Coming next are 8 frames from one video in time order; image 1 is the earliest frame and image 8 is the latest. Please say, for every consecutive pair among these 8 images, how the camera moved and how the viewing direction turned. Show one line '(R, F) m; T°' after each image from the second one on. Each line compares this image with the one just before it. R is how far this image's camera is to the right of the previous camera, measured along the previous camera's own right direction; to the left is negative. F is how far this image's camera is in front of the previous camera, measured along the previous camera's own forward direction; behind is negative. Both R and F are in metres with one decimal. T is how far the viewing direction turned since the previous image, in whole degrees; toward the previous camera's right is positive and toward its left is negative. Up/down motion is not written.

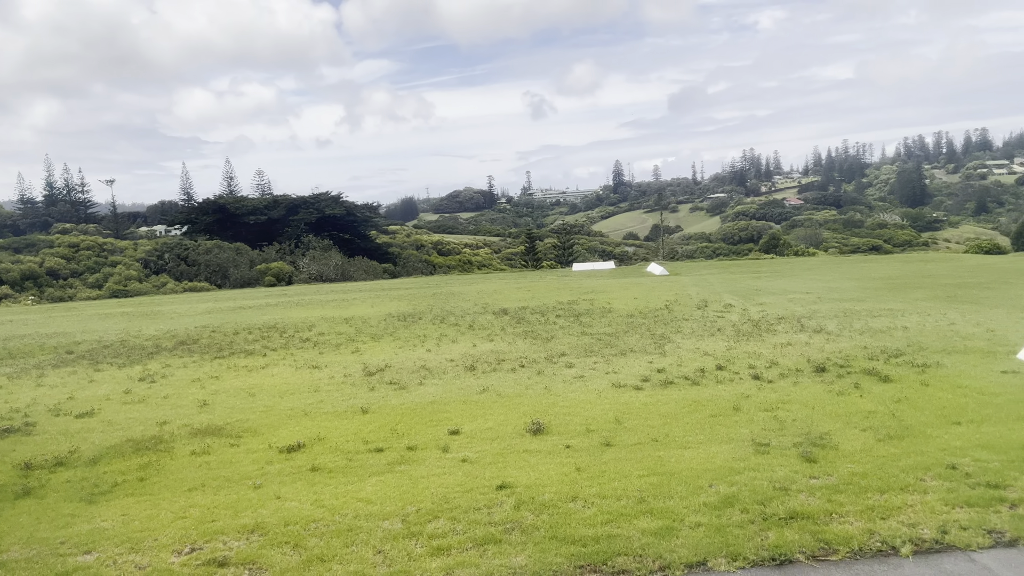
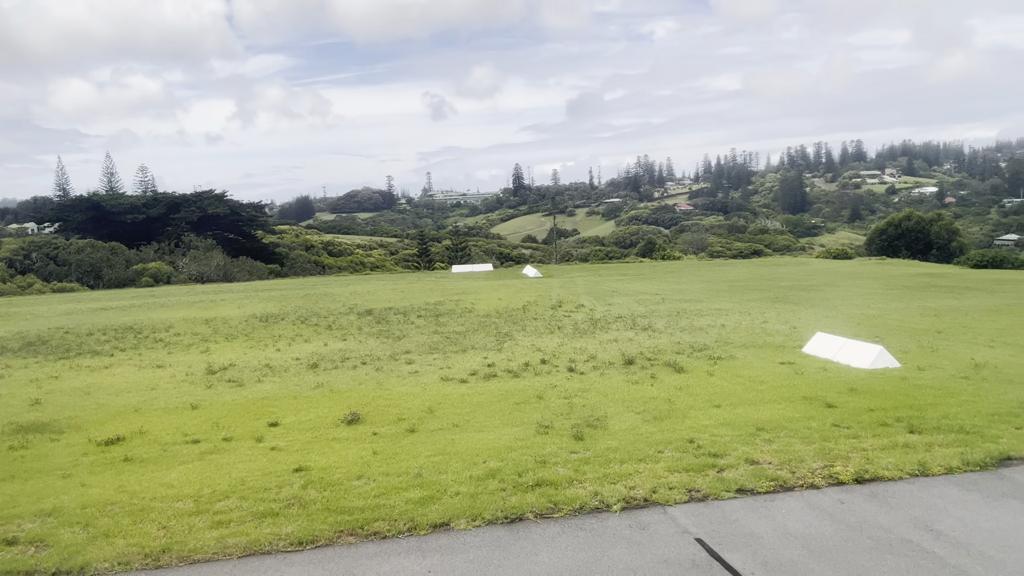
(+1.3, -1.2) m; +7°
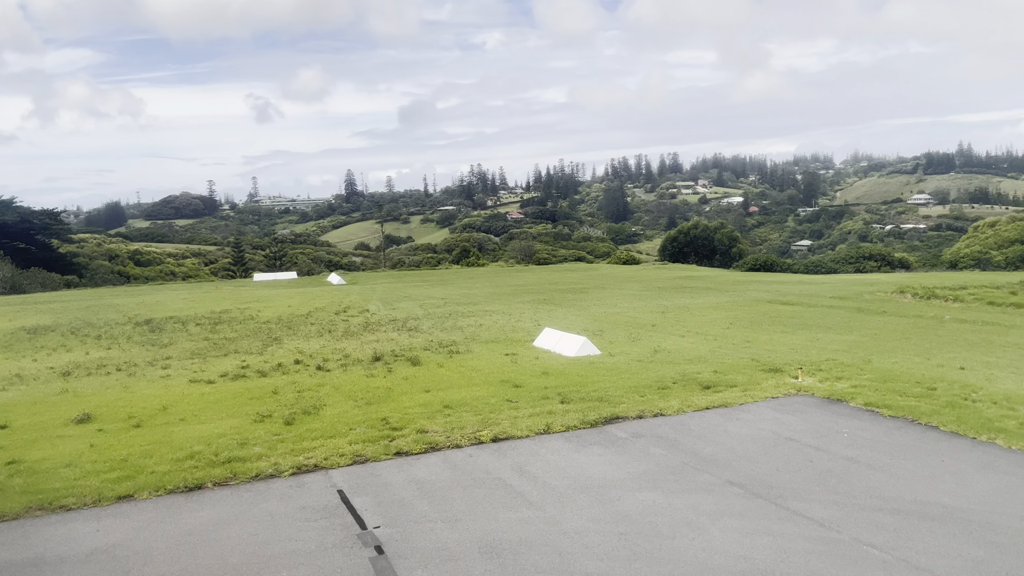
(+1.8, -2.1) m; +12°
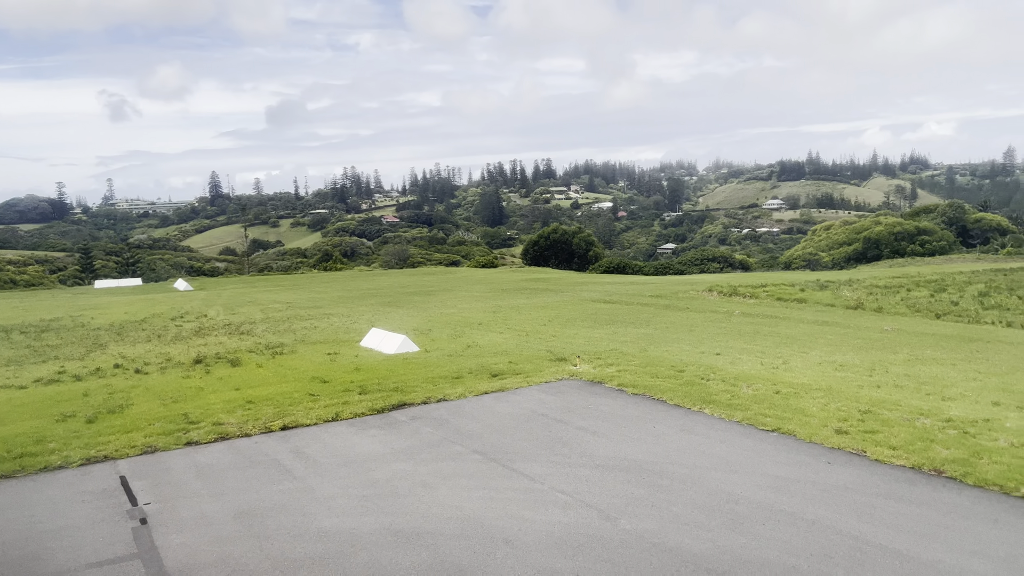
(+1.3, -1.4) m; +9°
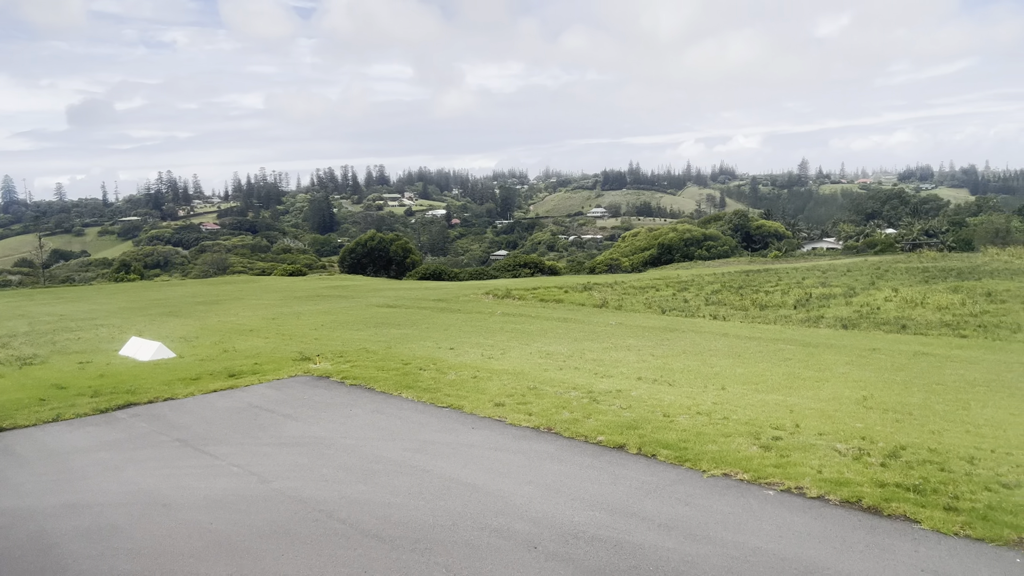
(+1.9, -2.0) m; +12°
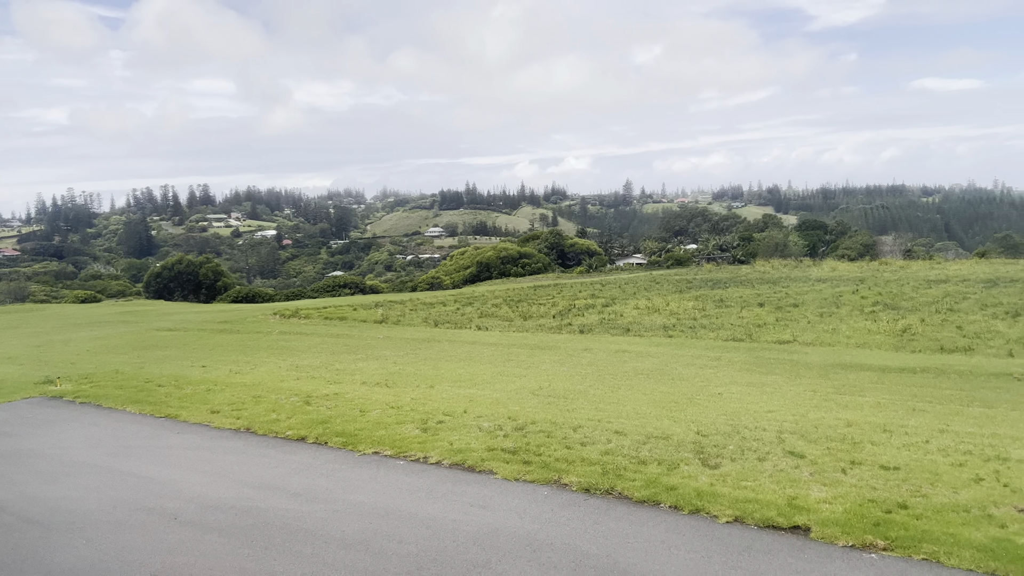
(+2.0, -1.9) m; +11°
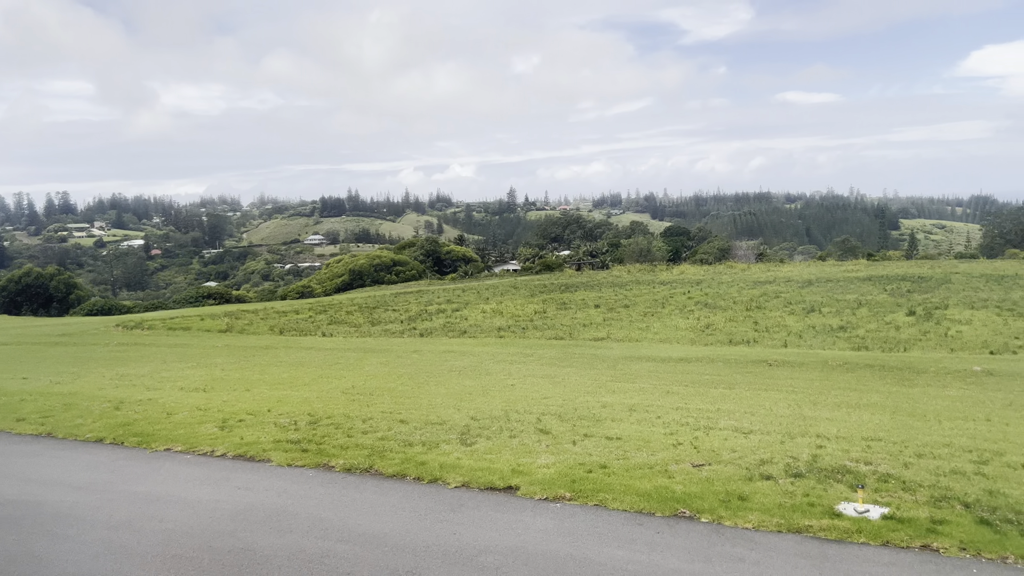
(+1.4, -1.3) m; +8°
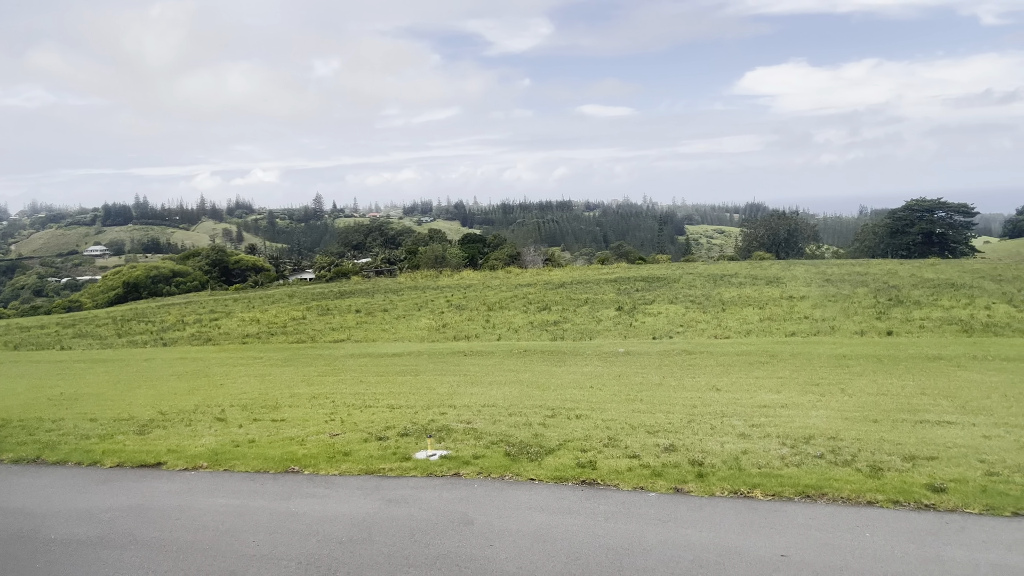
(+1.9, -2.1) m; +13°
